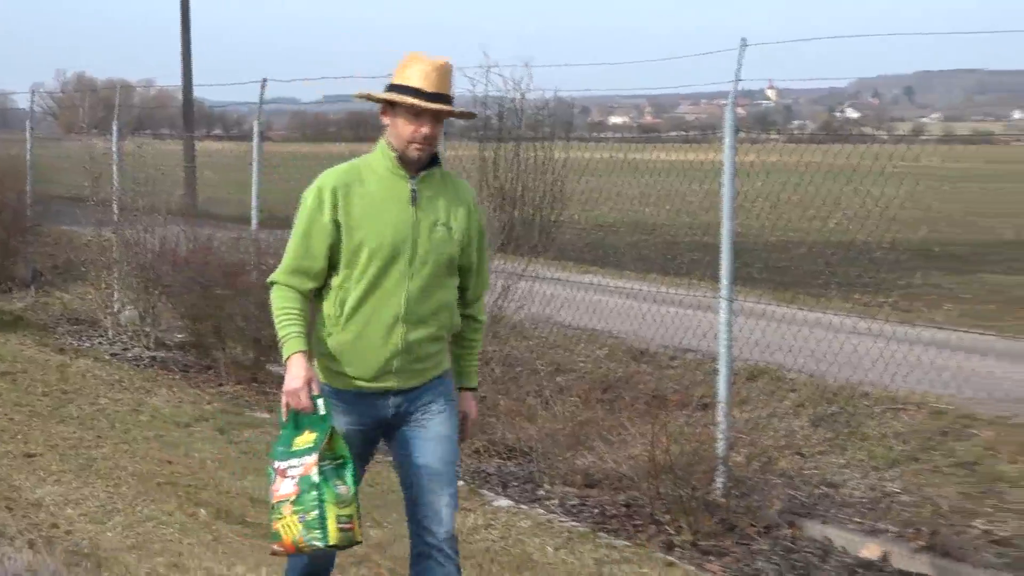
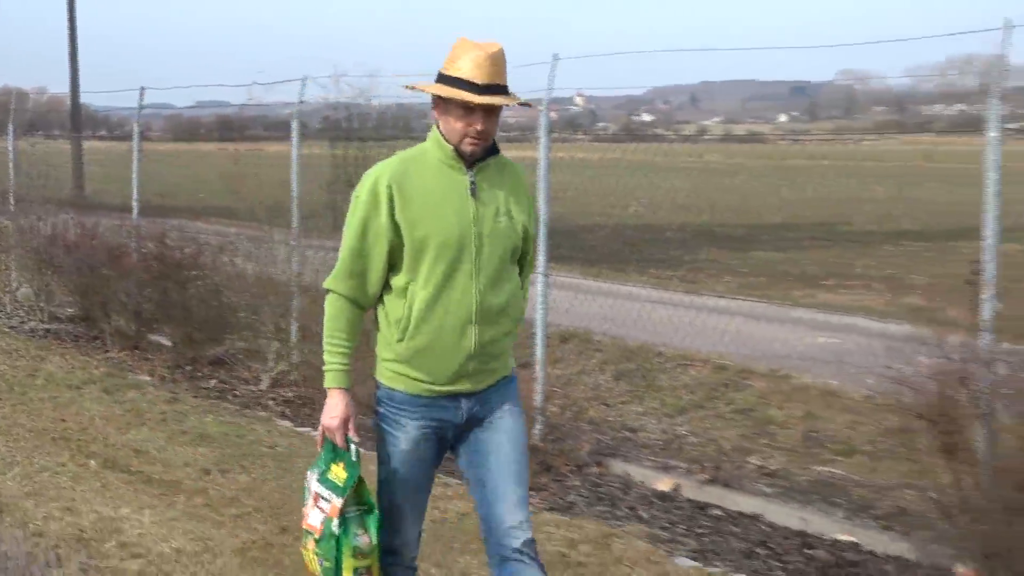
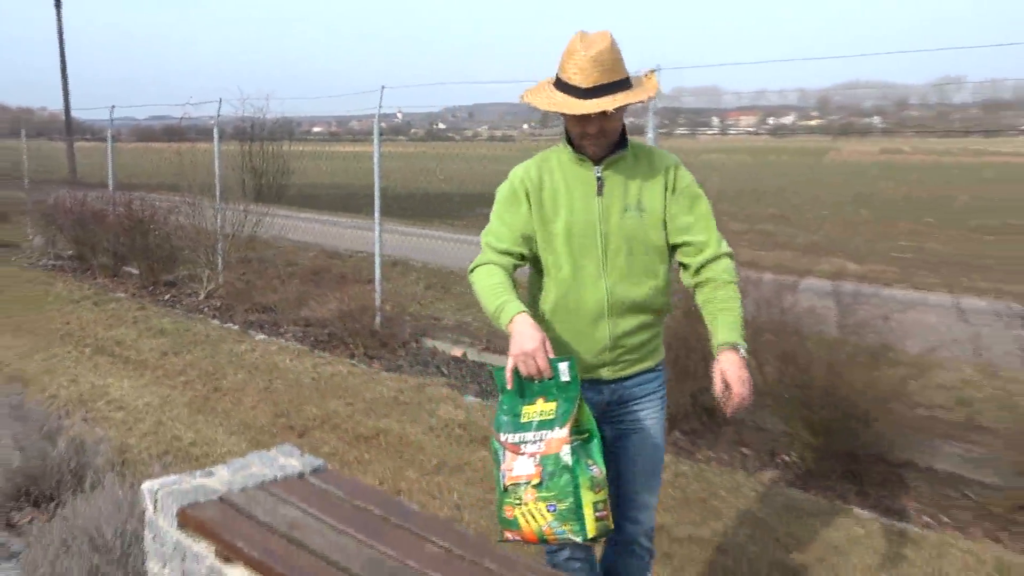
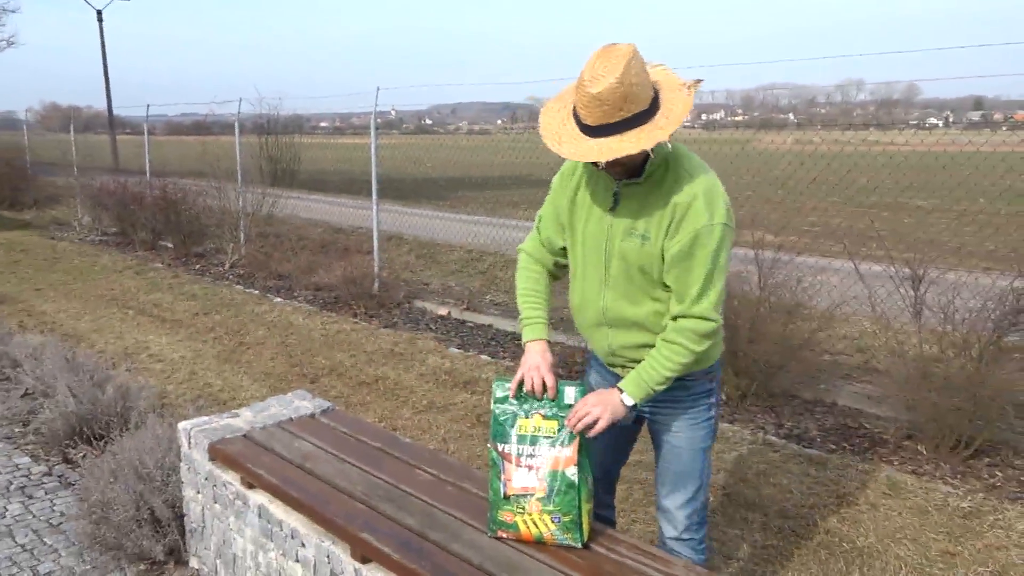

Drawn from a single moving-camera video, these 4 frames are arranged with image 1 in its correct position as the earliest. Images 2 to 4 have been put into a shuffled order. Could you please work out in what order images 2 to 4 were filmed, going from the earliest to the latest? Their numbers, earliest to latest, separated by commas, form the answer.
2, 3, 4
